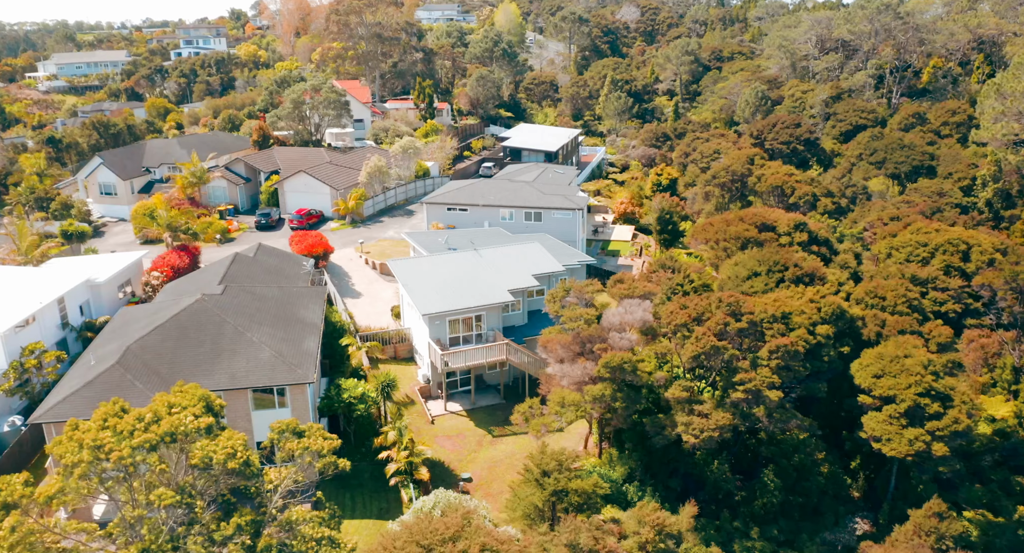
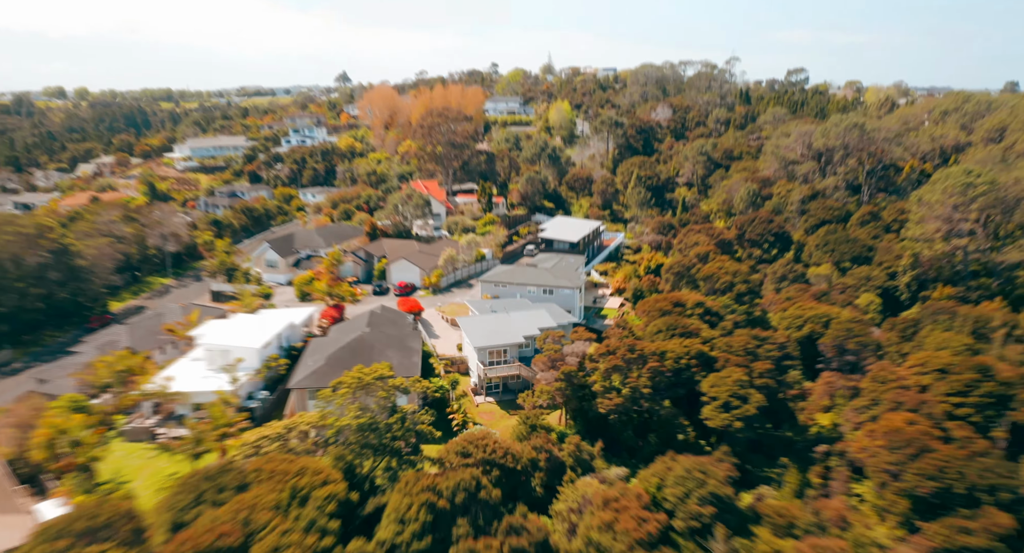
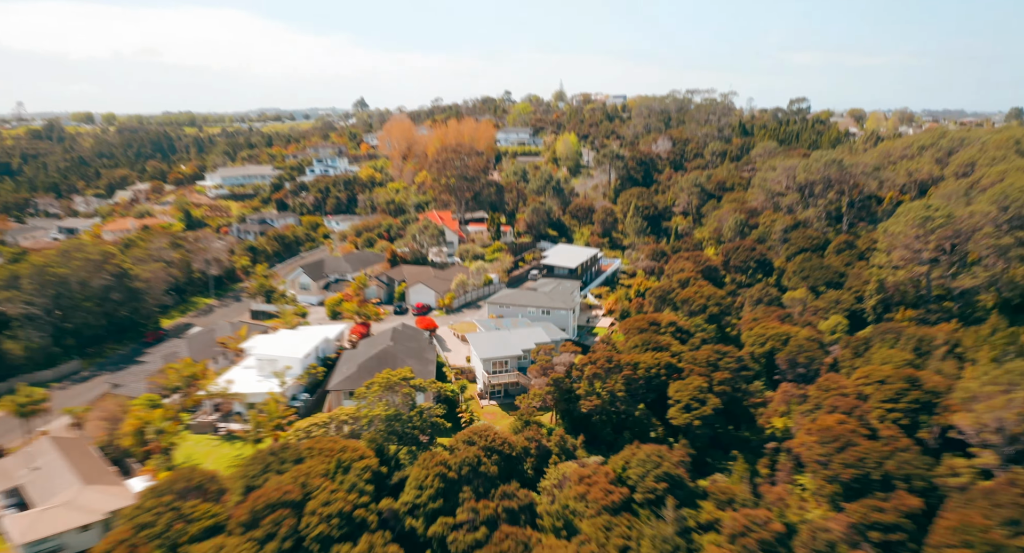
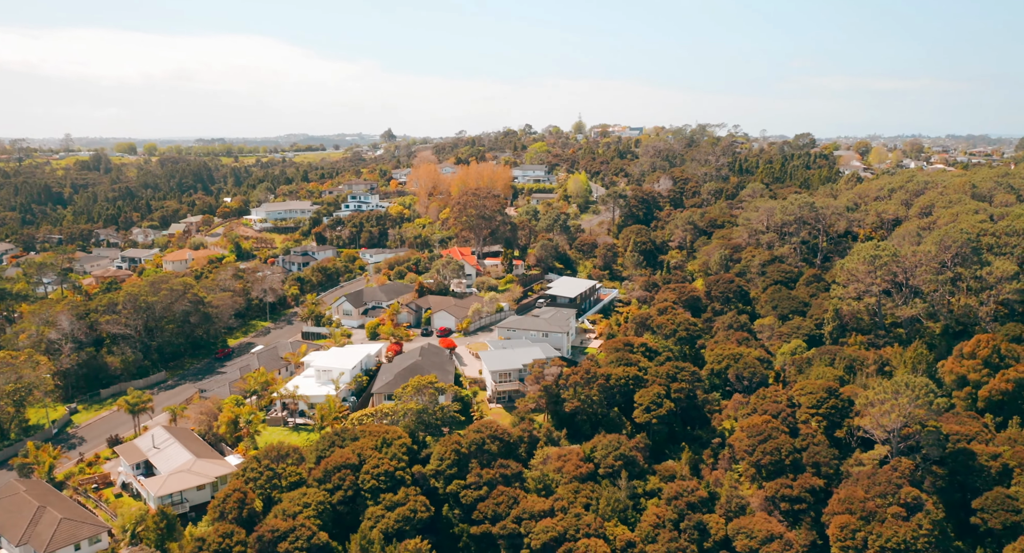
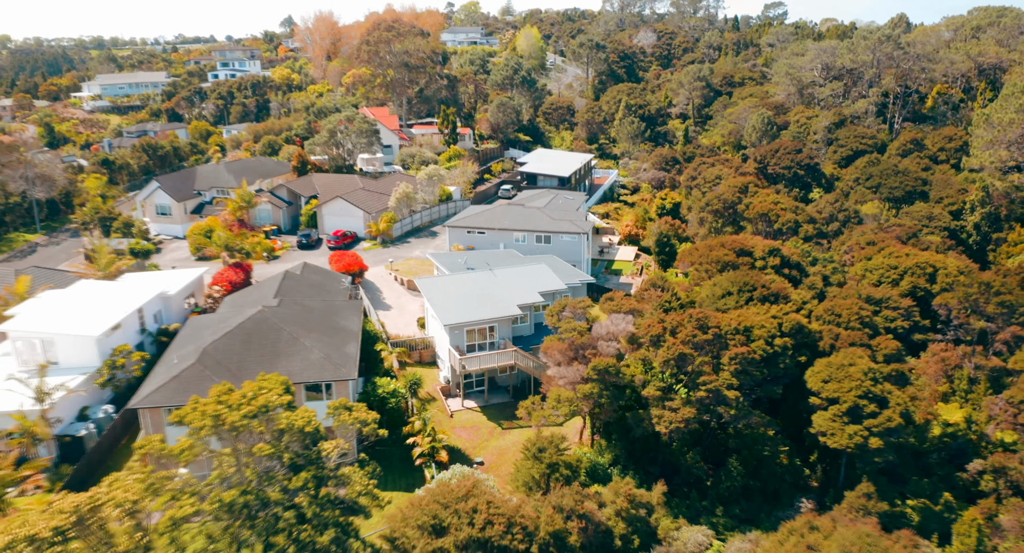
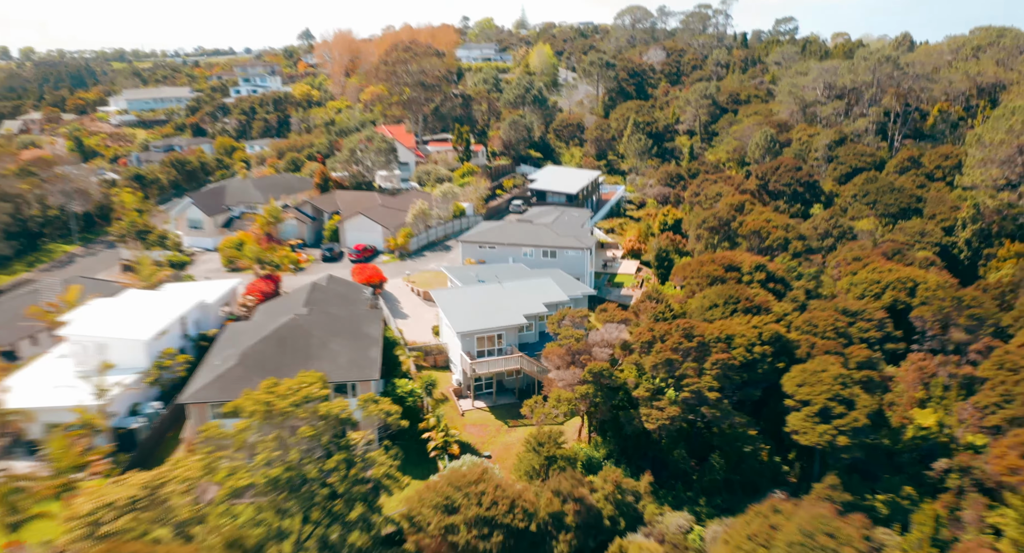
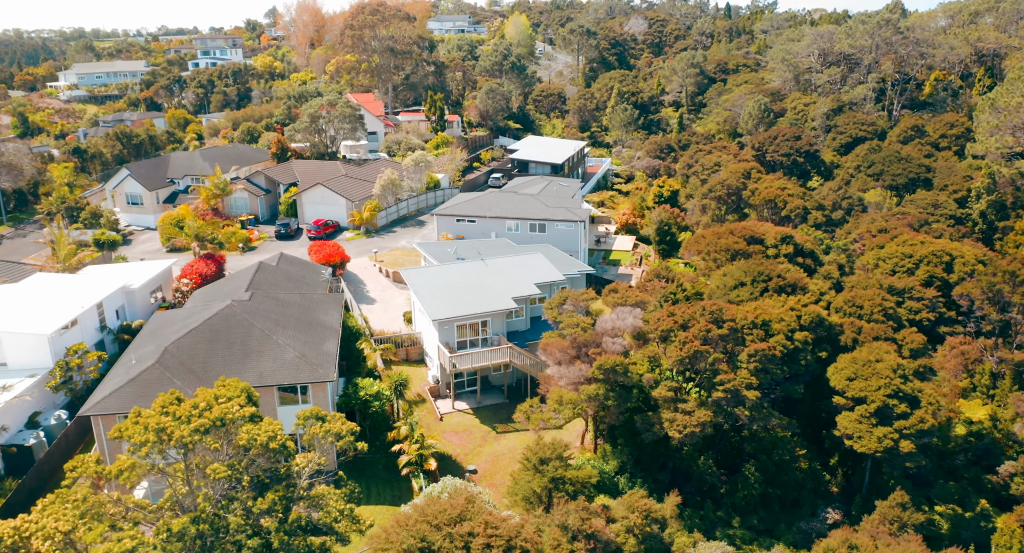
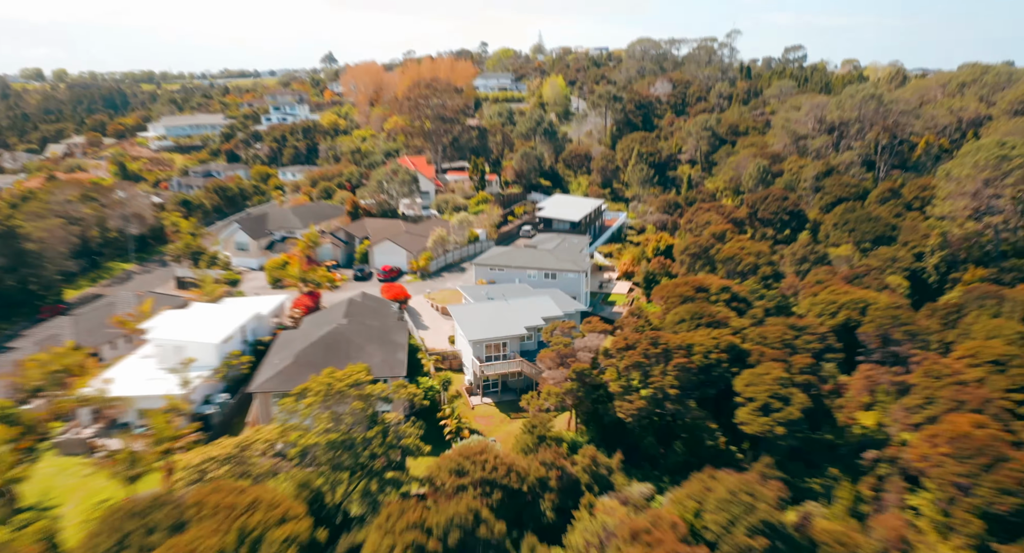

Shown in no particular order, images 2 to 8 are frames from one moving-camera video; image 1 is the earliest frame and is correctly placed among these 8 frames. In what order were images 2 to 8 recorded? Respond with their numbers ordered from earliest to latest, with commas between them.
7, 5, 6, 8, 2, 3, 4
